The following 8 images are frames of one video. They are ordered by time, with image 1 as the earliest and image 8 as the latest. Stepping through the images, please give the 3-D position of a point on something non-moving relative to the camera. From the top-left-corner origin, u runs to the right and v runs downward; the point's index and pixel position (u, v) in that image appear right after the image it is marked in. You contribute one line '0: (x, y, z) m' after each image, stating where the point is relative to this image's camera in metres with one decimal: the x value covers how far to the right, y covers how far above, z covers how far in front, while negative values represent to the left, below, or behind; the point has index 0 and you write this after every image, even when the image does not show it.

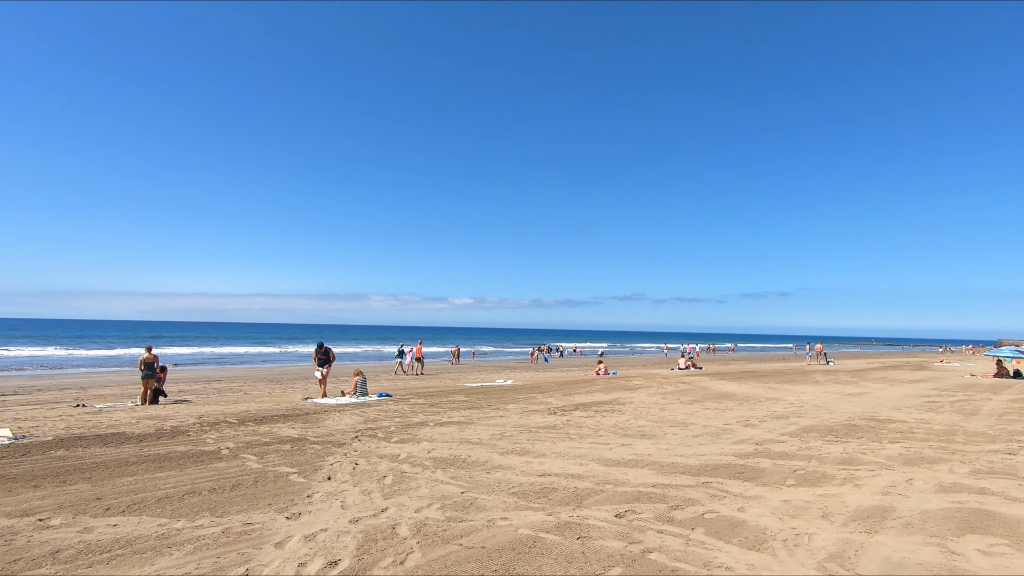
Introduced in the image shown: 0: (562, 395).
0: (+1.4, -3.0, +15.0) m
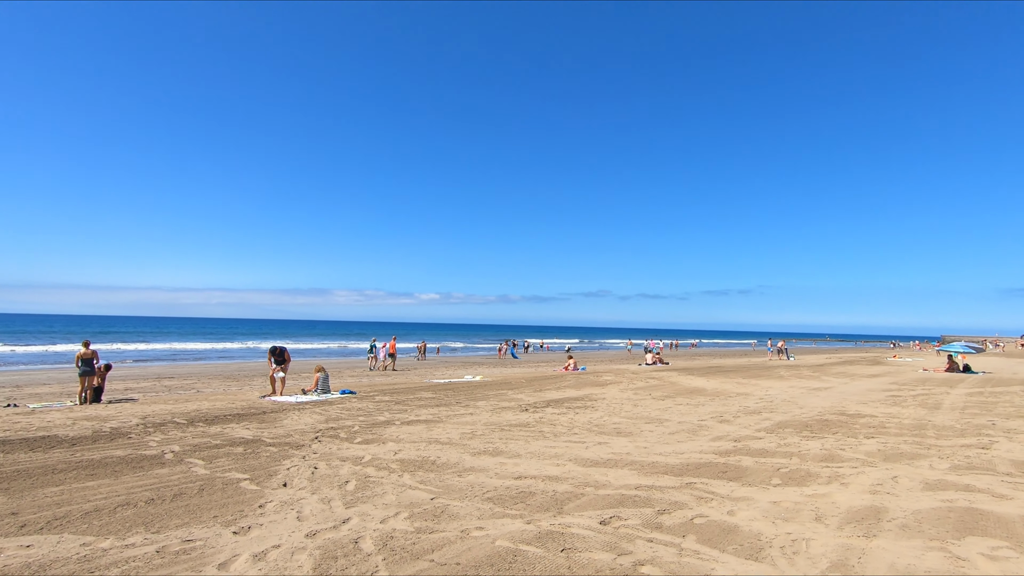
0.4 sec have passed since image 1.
0: (+0.6, -2.8, +14.6) m
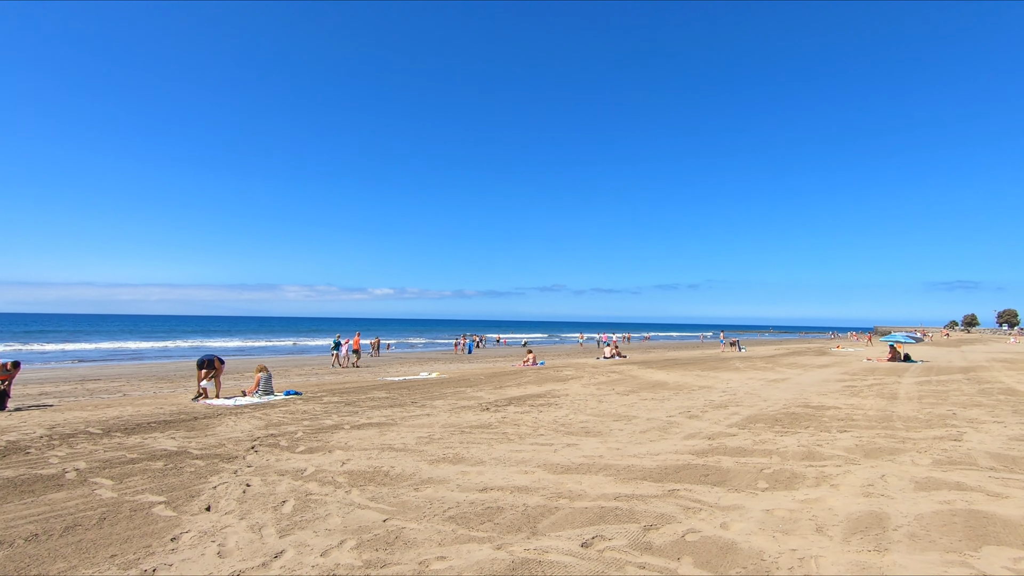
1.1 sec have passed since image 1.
0: (-0.5, -2.6, +14.0) m
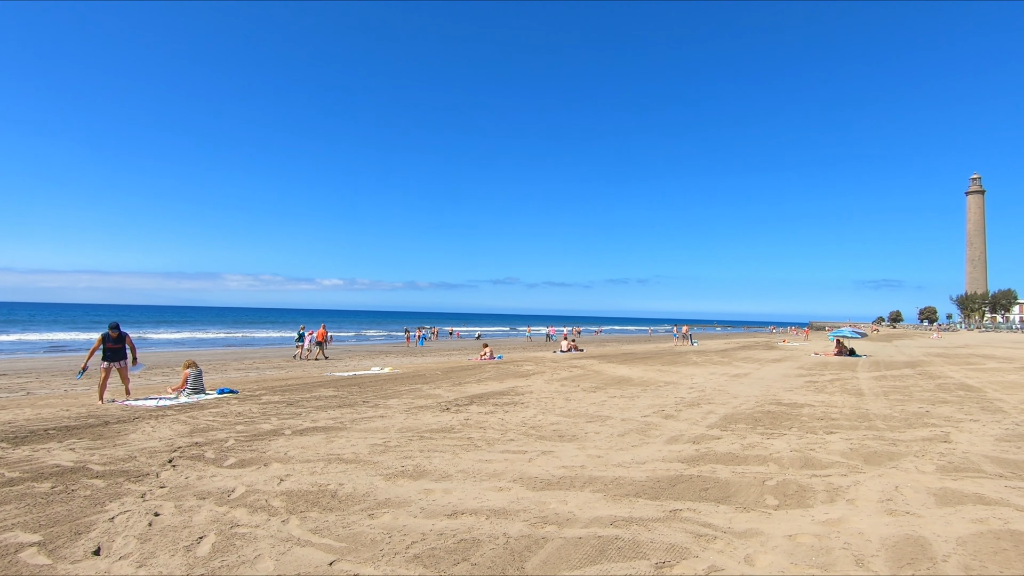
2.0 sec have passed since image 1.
0: (-1.5, -2.3, +13.0) m
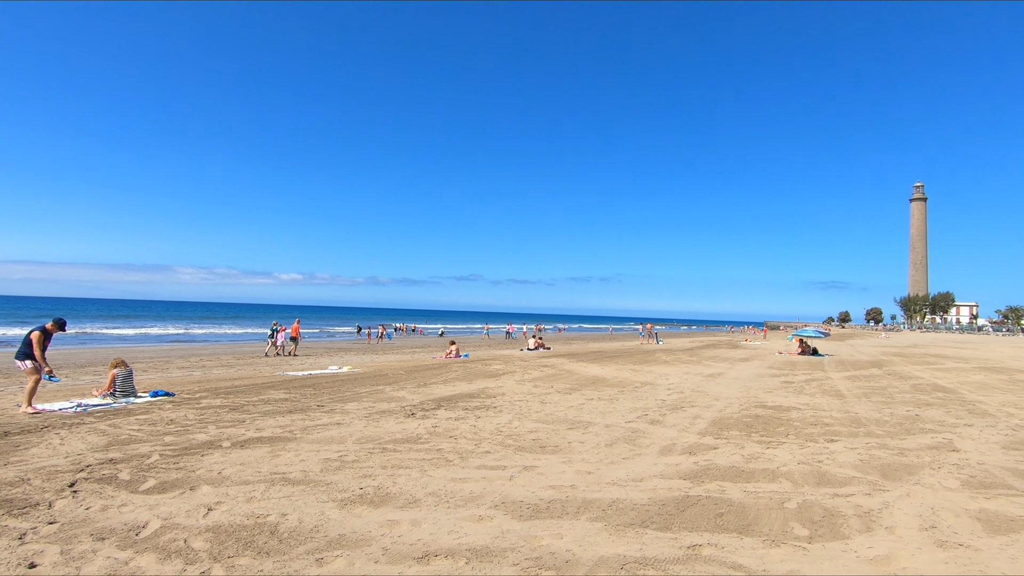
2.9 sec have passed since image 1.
0: (-2.2, -2.2, +12.0) m
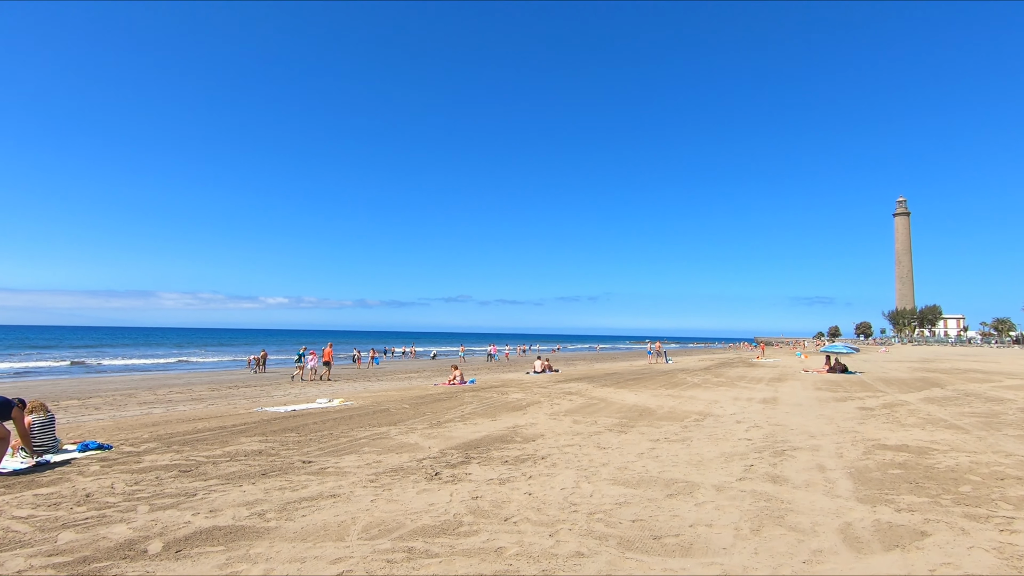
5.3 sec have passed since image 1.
0: (-1.5, -2.4, +9.5) m
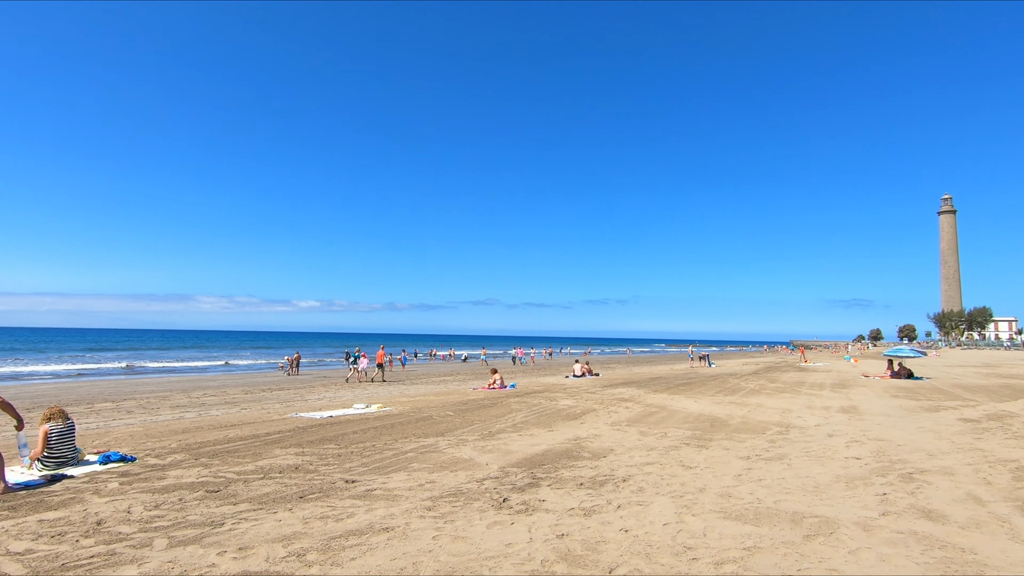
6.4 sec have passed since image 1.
0: (-0.5, -2.4, +8.5) m
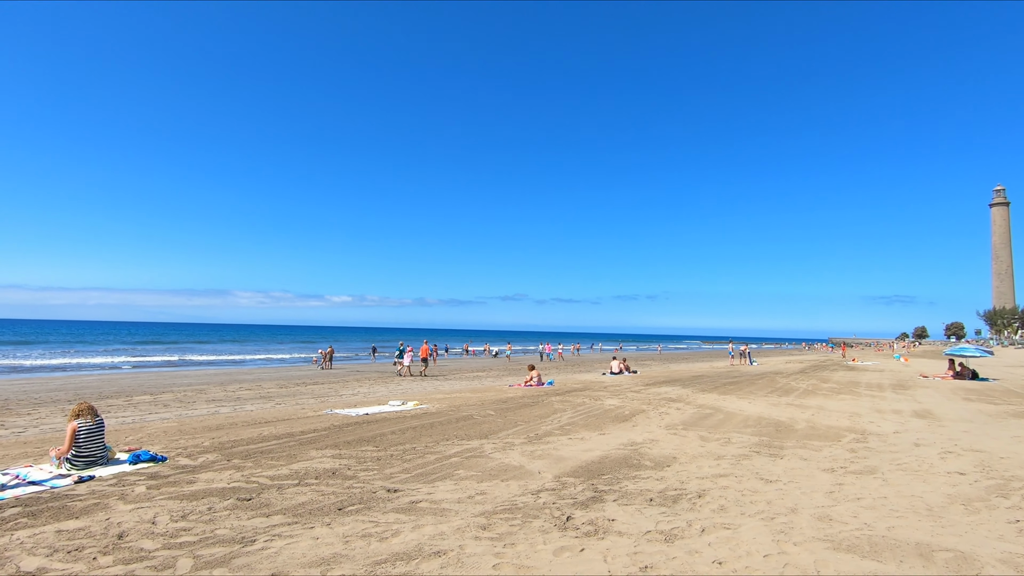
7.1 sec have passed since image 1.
0: (+0.2, -2.2, +7.9) m
